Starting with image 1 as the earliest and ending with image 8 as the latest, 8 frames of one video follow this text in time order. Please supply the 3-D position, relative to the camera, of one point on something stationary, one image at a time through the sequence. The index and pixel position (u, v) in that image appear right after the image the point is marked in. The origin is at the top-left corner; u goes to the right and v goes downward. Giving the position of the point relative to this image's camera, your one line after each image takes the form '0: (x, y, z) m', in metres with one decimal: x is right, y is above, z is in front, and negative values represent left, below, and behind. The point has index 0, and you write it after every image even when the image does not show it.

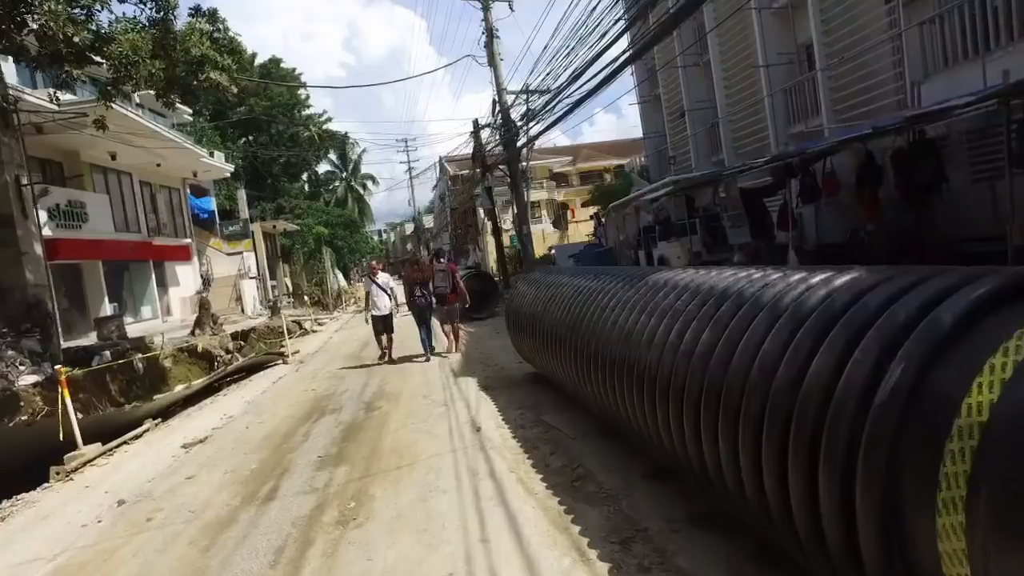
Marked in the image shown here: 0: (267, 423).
0: (-2.9, -1.6, +7.2) m
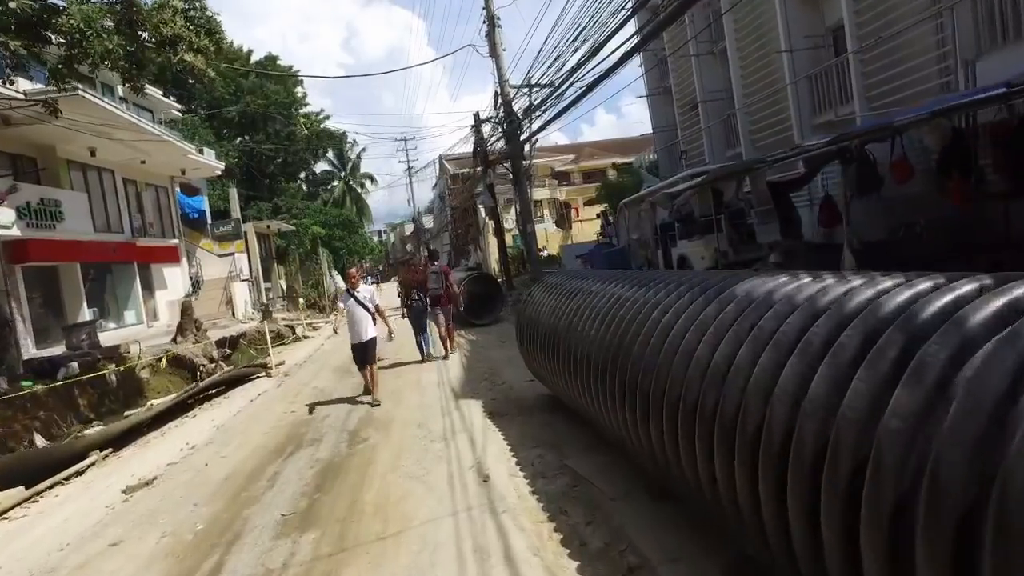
0: (-2.7, -1.6, +6.0) m
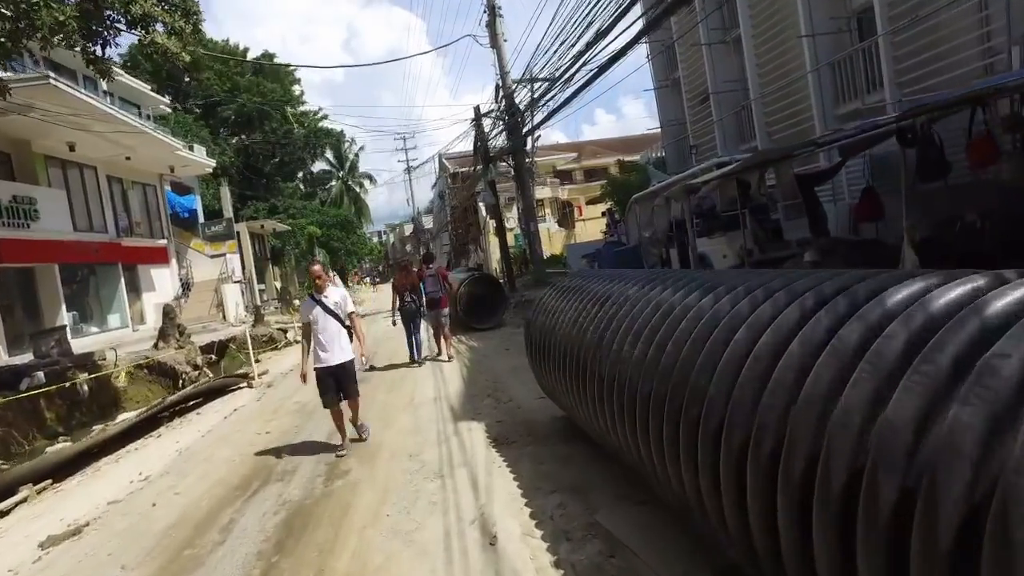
0: (-2.7, -1.7, +5.0) m
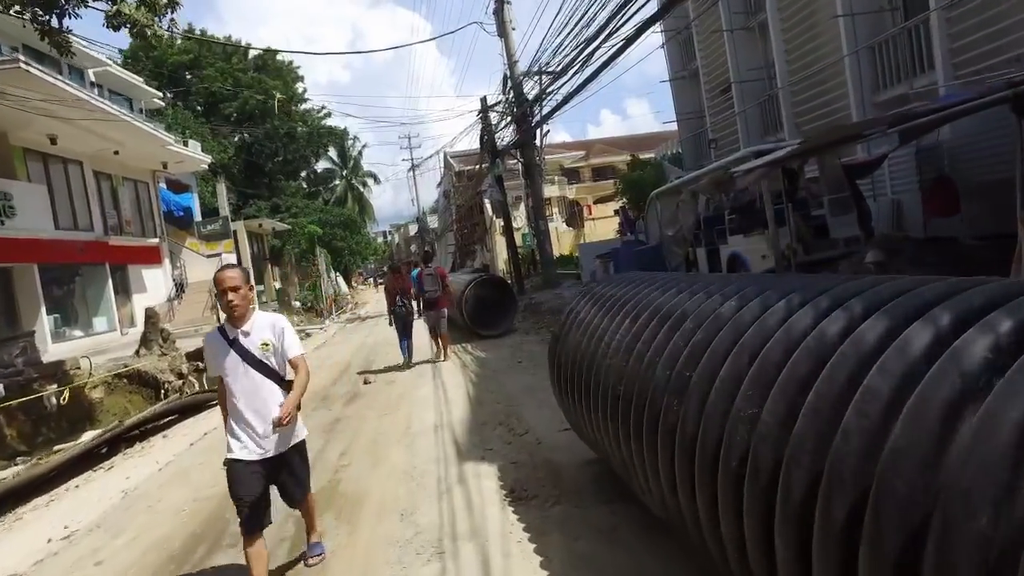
0: (-2.5, -1.7, +3.9) m
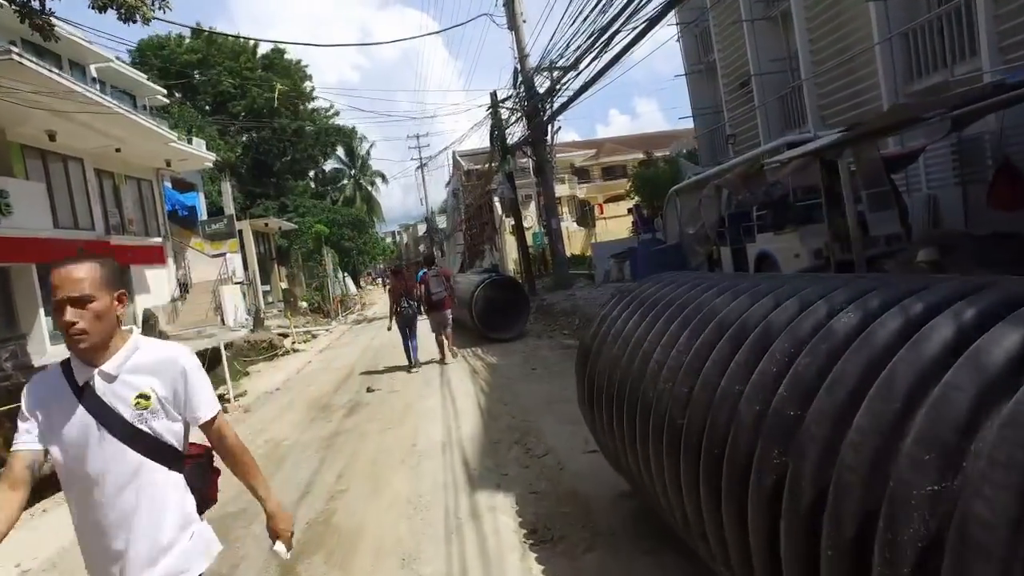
0: (-2.4, -1.7, +3.3) m
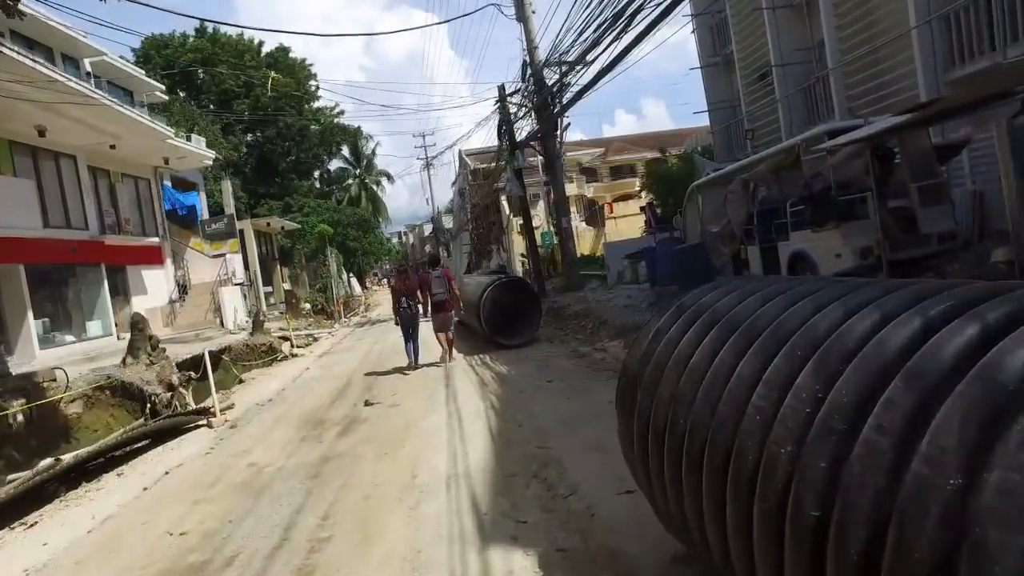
0: (-2.3, -1.8, +2.5) m
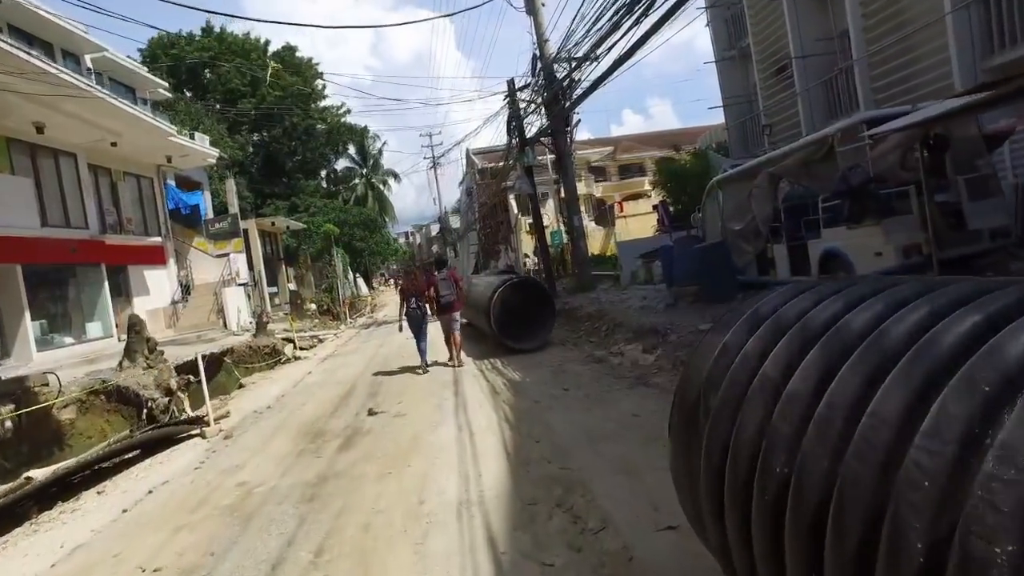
0: (-2.2, -1.8, +2.0) m
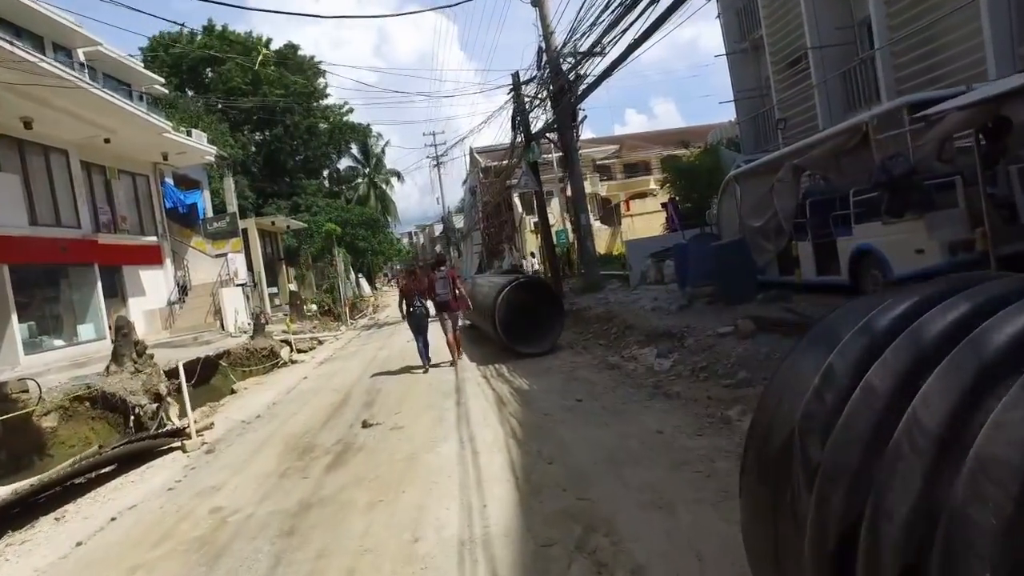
0: (-2.2, -1.8, +1.4) m
